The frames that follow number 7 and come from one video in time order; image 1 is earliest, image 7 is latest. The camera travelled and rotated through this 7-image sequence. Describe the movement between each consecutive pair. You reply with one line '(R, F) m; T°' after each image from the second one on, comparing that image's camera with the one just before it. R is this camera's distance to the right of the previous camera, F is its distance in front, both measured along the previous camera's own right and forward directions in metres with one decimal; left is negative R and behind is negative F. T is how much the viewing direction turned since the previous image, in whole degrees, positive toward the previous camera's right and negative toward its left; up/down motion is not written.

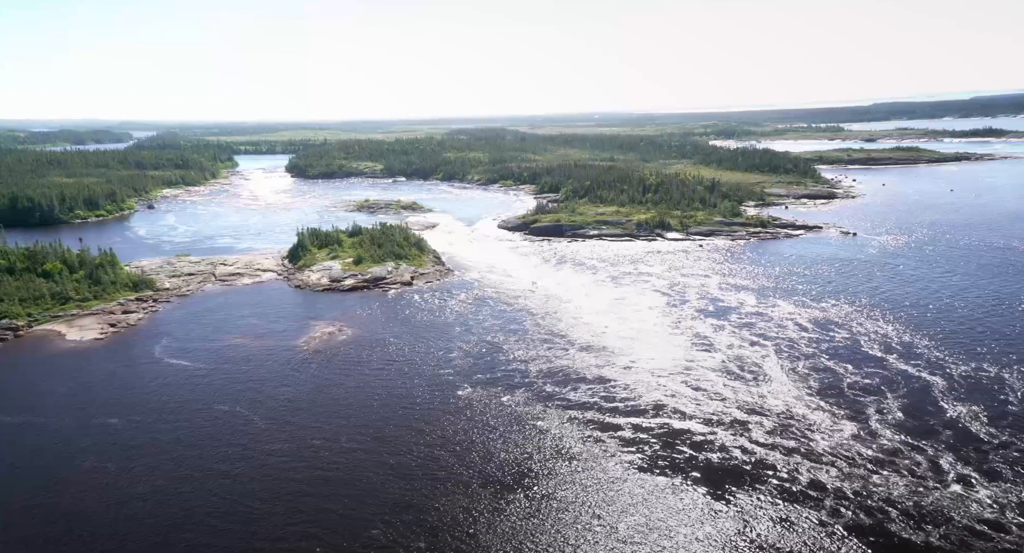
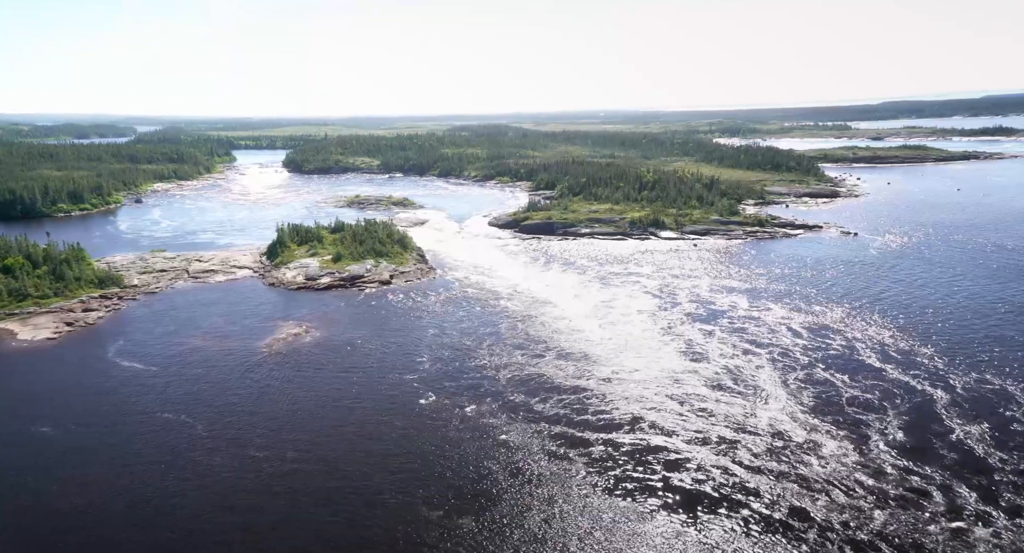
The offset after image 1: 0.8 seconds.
(+0.8, +1.1) m; -1°
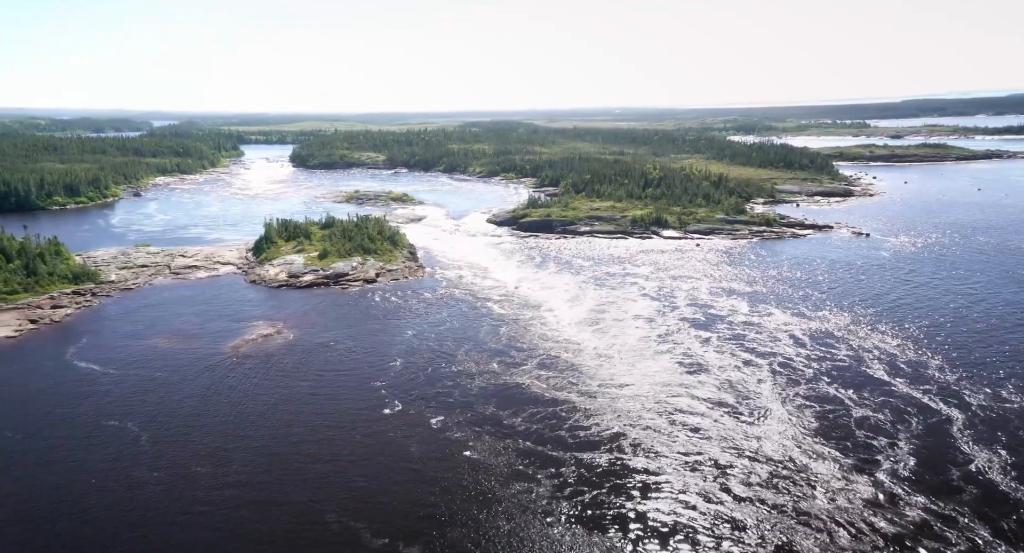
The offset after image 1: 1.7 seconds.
(+0.8, +1.1) m; -1°
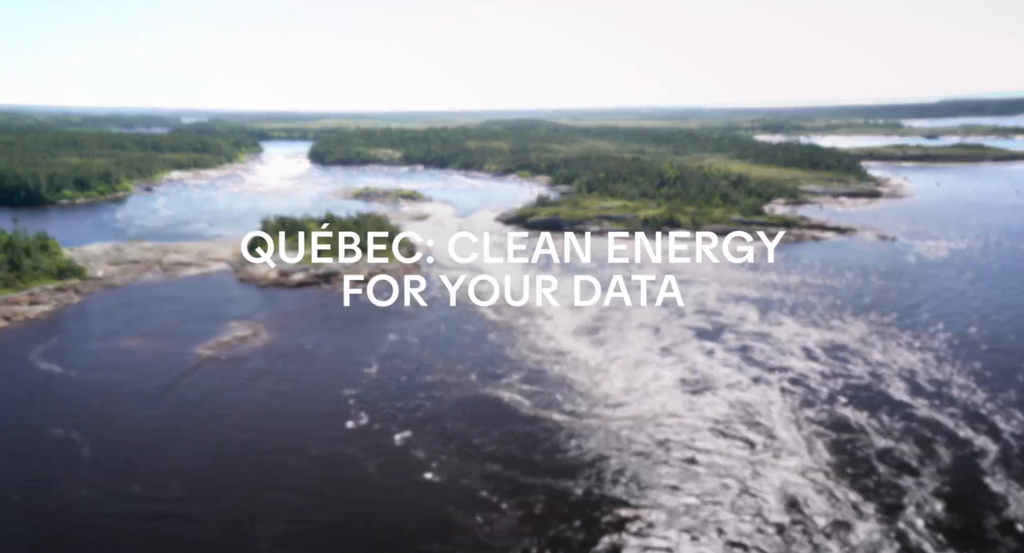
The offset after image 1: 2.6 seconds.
(+0.9, +1.2) m; -2°
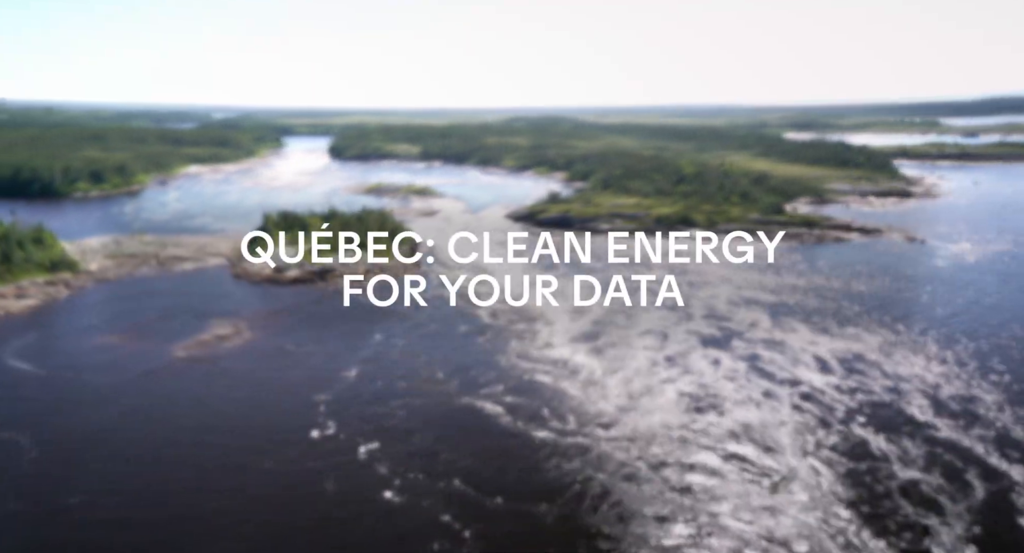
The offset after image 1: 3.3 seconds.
(+0.8, +1.0) m; -2°
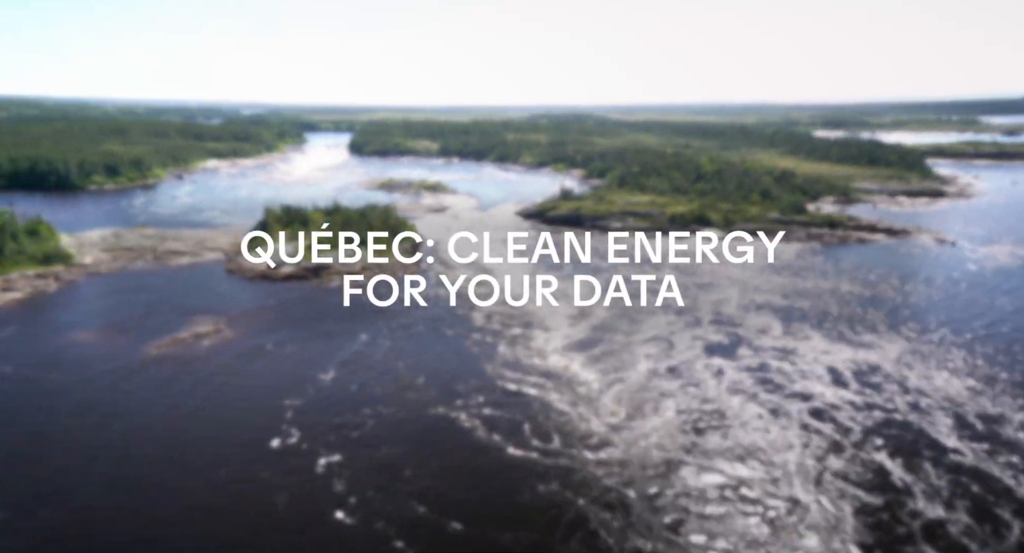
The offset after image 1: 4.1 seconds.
(+0.8, +0.9) m; -2°
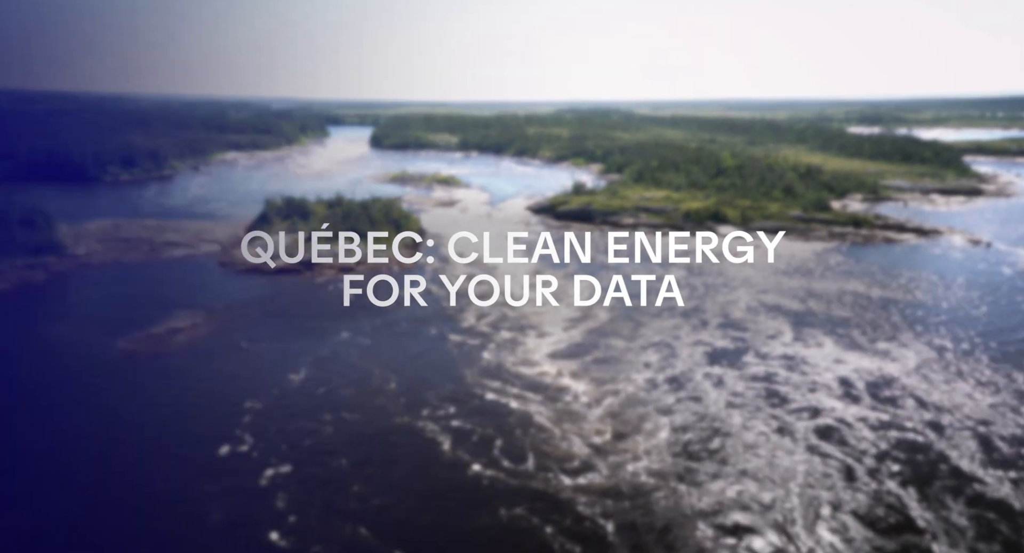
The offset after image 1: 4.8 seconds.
(+0.8, +1.0) m; -2°
